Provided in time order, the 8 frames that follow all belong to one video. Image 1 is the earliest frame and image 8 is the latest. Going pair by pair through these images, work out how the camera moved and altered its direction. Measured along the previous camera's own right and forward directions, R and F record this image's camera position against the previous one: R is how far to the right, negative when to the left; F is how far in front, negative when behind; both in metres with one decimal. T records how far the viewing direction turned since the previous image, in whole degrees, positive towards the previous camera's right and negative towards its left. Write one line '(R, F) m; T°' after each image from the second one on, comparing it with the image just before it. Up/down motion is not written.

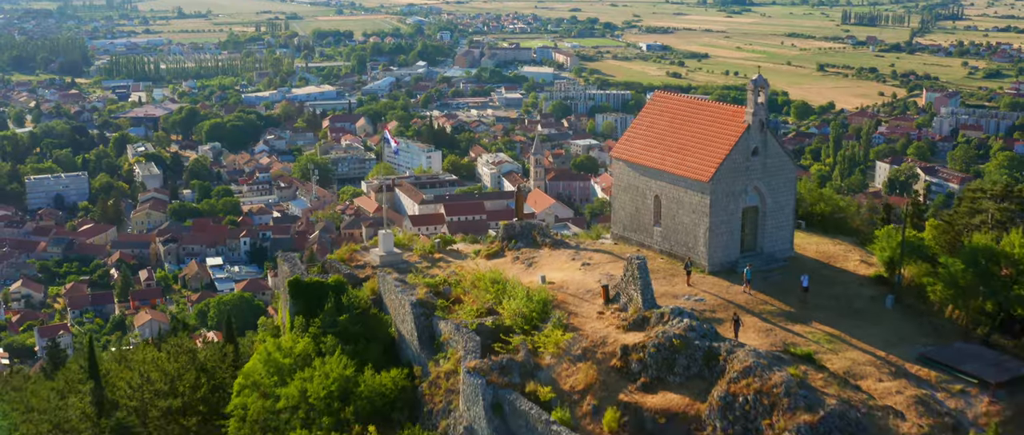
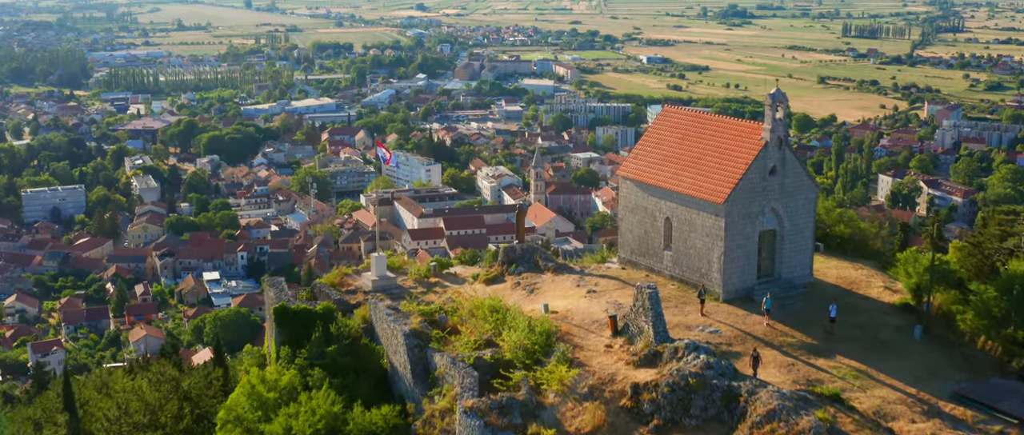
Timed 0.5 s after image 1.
(0.0, +0.3) m; 0°
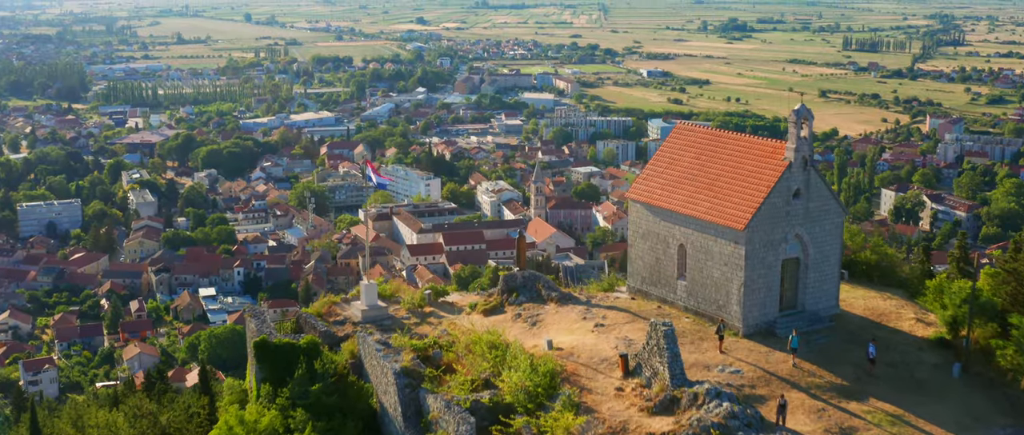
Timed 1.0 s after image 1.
(0.0, +0.4) m; 0°
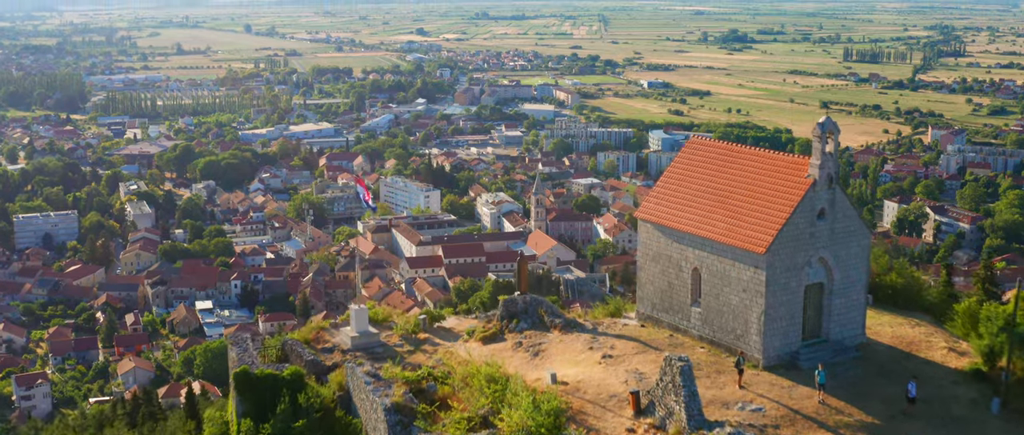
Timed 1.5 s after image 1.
(0.0, +0.3) m; 0°
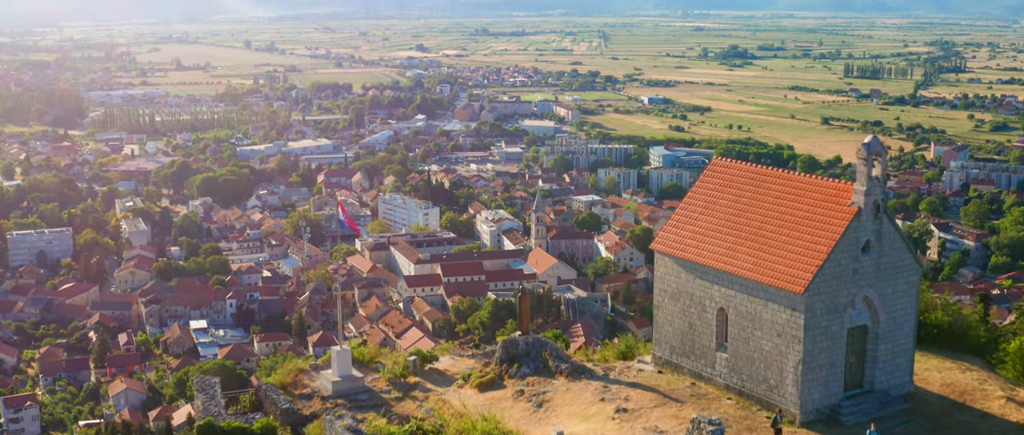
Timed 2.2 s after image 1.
(0.0, +0.5) m; 0°
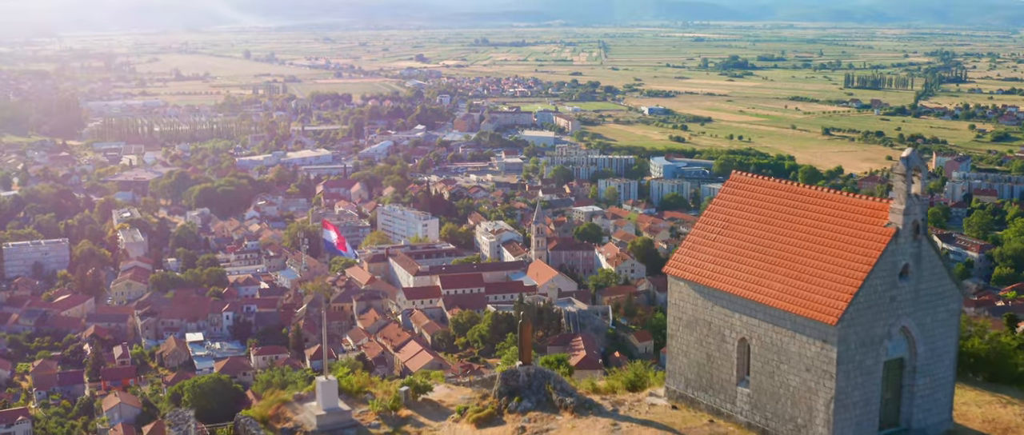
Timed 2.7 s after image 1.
(0.0, +0.3) m; 0°
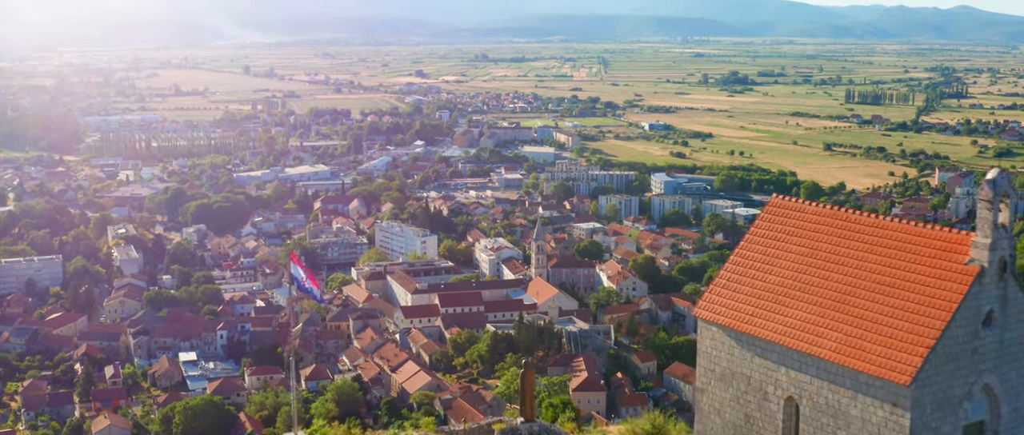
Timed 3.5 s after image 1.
(0.0, +0.6) m; 0°
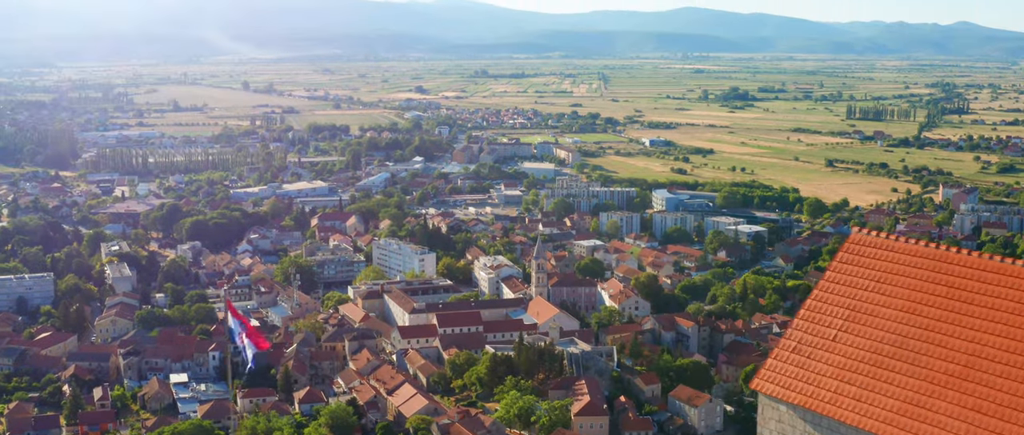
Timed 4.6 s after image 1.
(0.0, +0.7) m; 0°
